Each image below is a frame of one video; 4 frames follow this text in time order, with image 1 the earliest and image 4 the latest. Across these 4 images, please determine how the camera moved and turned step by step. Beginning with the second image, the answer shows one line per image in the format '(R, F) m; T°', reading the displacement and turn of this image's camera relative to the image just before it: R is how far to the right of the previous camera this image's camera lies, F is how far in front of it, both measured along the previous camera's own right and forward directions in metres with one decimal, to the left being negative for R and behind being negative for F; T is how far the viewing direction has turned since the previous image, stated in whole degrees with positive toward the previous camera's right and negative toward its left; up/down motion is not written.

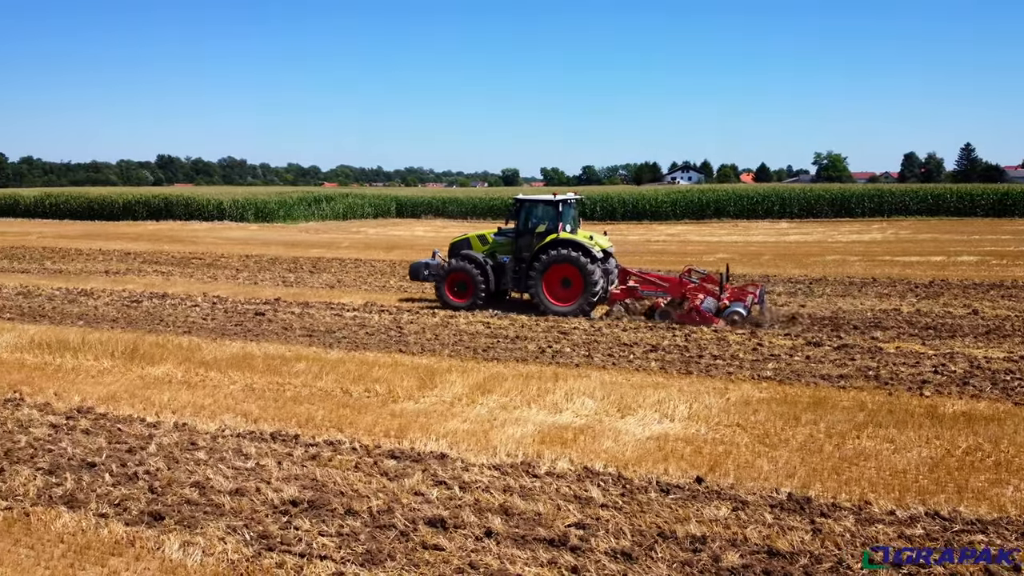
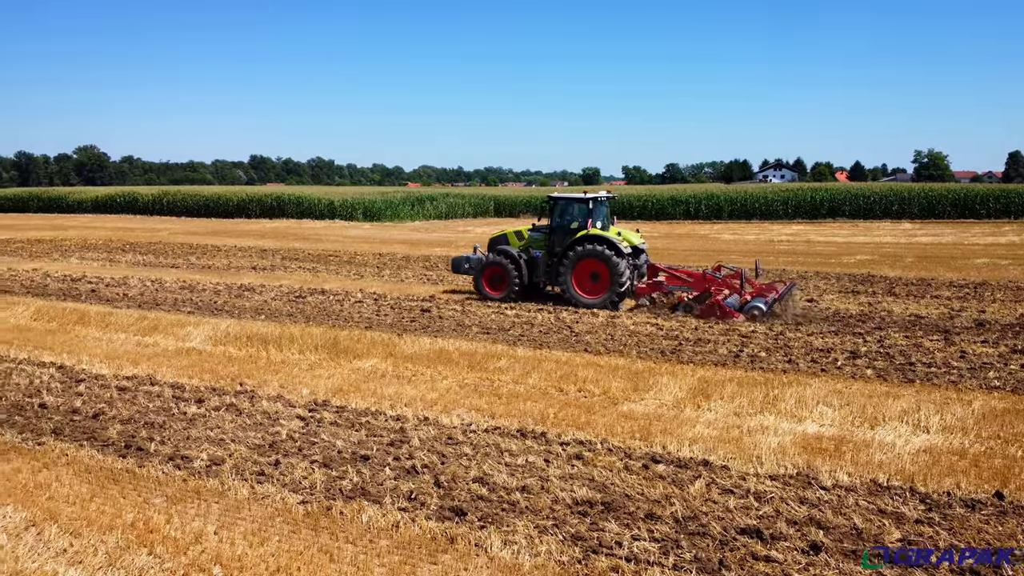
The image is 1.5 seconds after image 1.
(-1.7, +0.2) m; -5°
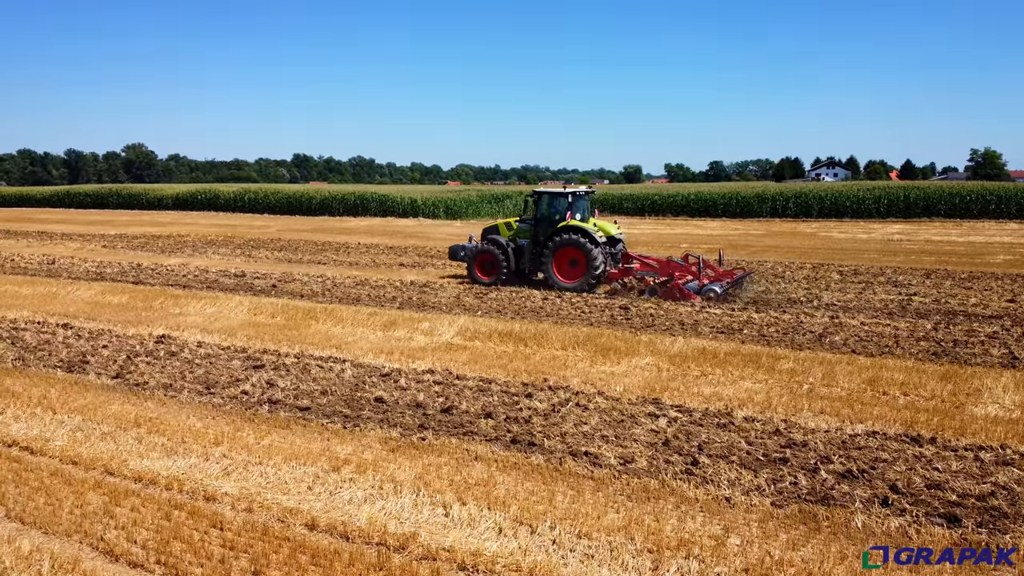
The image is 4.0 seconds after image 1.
(-3.2, +0.2) m; -1°
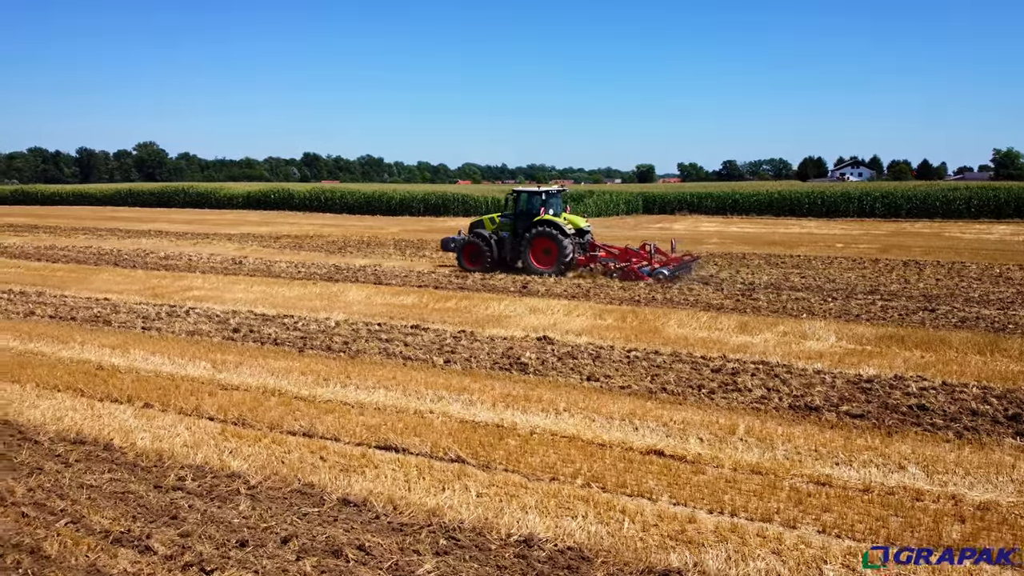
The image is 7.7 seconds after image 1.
(-5.6, +0.1) m; +2°
